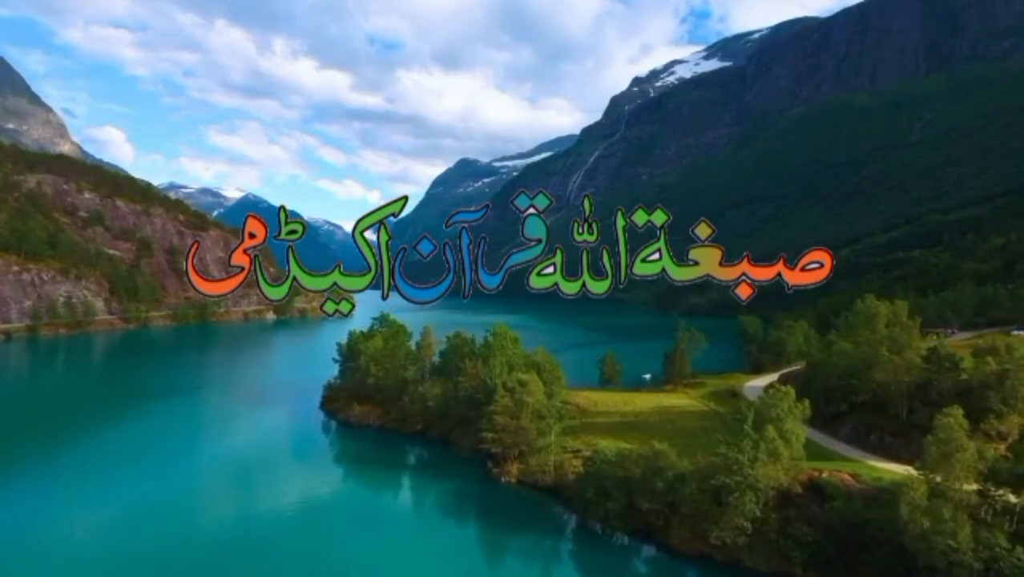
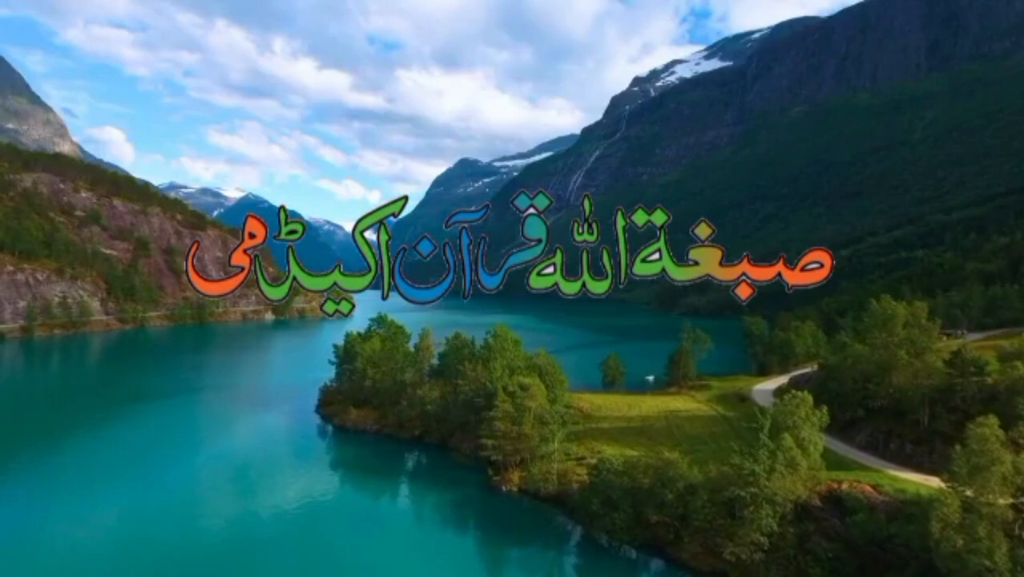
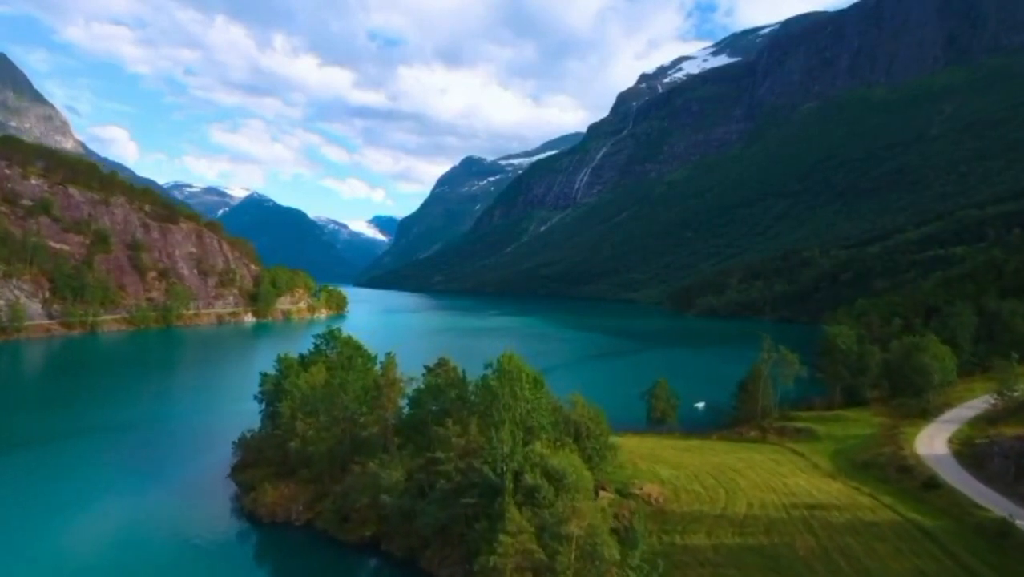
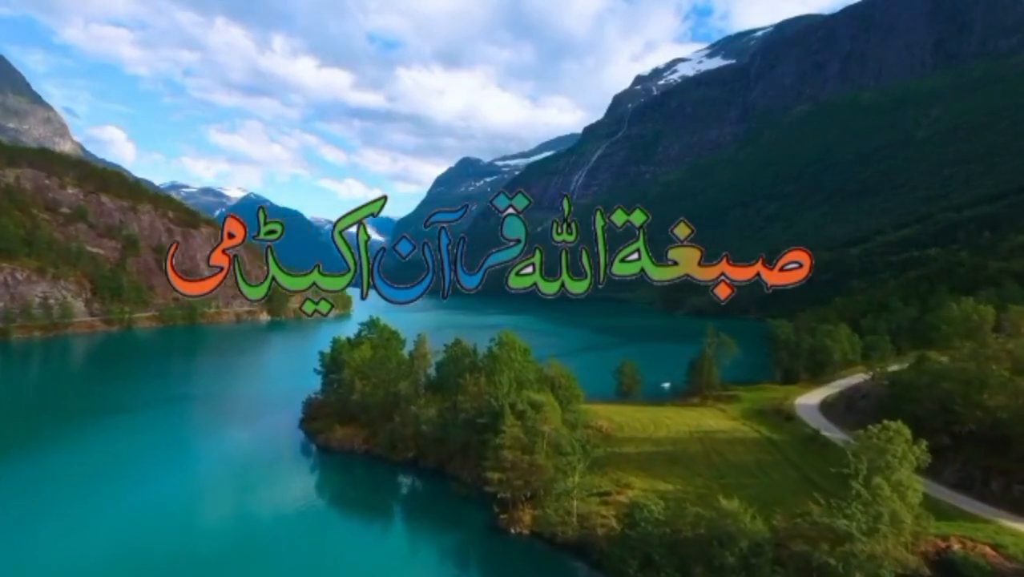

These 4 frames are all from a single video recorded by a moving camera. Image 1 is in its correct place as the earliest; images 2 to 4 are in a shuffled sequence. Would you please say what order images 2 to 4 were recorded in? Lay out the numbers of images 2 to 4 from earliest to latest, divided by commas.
2, 4, 3
